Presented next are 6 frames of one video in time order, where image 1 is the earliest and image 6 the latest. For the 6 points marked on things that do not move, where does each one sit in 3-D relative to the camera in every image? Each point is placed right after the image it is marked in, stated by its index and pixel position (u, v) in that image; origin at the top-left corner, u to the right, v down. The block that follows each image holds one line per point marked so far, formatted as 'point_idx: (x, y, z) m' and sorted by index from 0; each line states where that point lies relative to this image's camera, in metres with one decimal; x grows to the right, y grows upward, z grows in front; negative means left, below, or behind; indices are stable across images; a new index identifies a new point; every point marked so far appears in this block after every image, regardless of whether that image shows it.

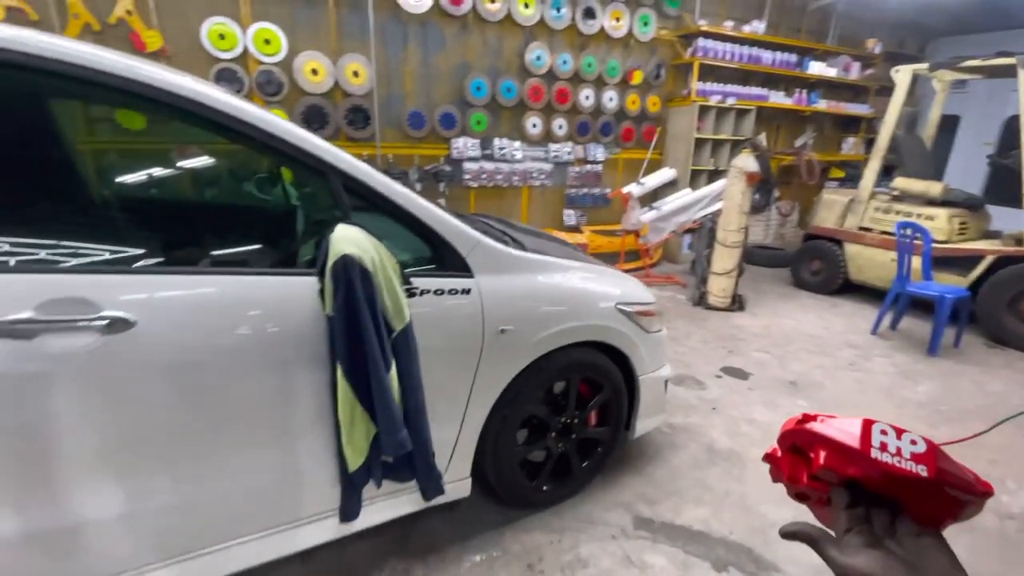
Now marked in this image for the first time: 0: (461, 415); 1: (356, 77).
0: (-0.2, -0.4, +1.7) m
1: (-1.5, +2.1, +4.7) m
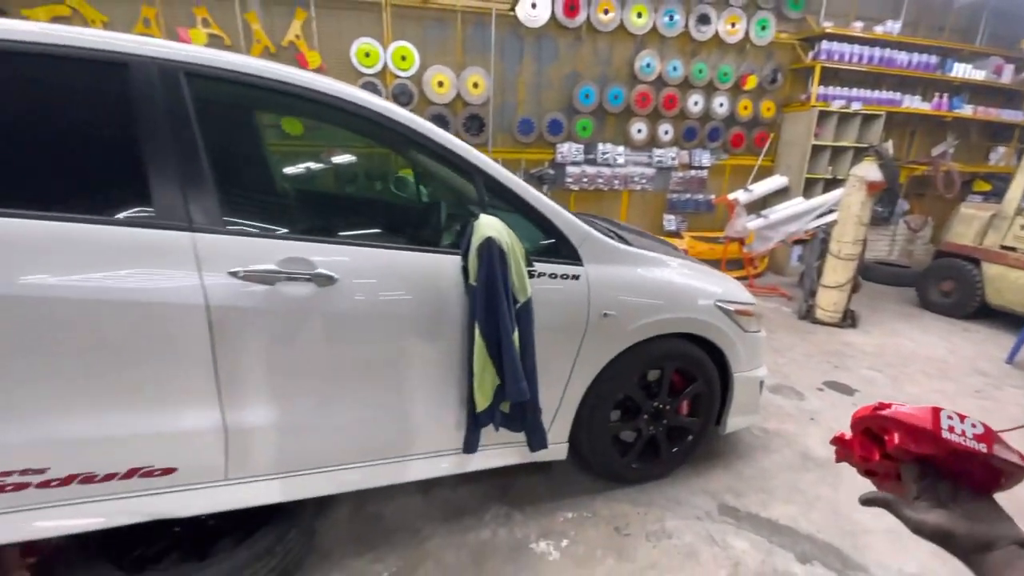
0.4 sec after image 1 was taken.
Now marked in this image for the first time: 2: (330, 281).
0: (+0.2, -0.4, +2.0) m
1: (-0.4, +2.2, +5.2) m
2: (-0.6, 0.0, +1.6) m
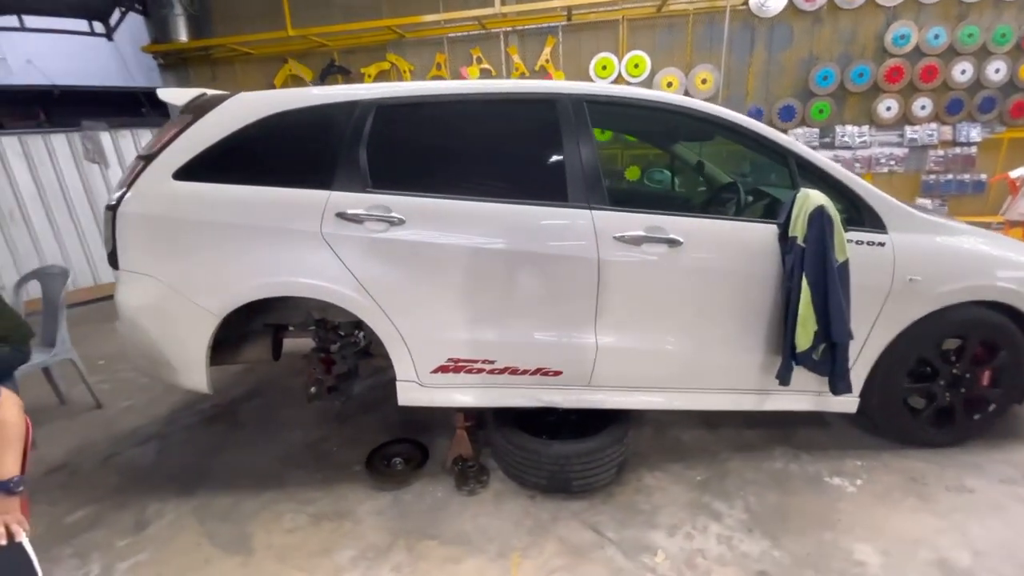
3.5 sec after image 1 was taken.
0: (+1.6, -0.2, +2.2) m
1: (+2.2, +2.3, +5.4) m
2: (+0.7, +0.2, +2.1) m
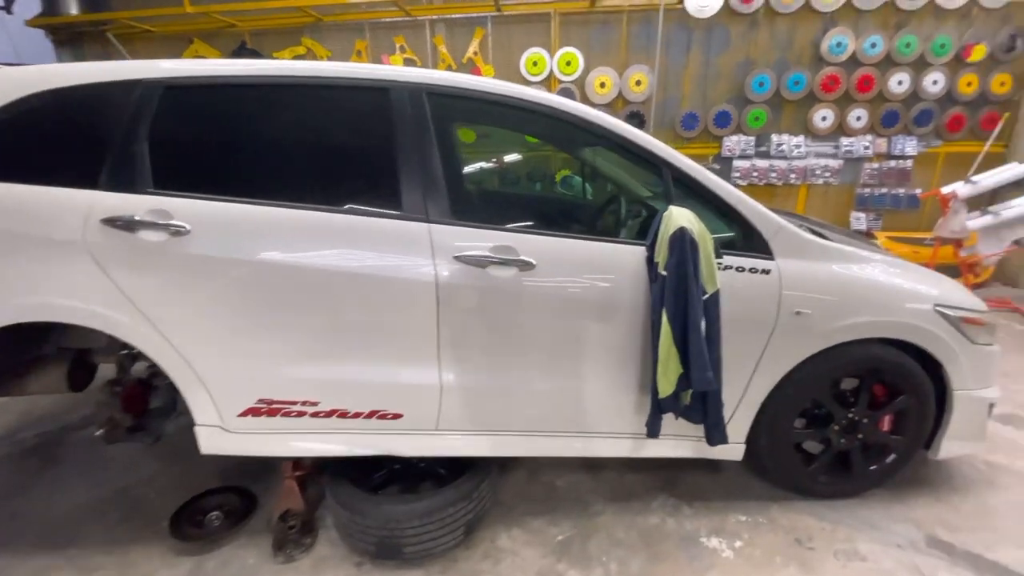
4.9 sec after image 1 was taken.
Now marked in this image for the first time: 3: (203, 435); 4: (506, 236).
0: (+0.9, -0.4, +1.9) m
1: (+1.4, +2.2, +5.1) m
2: (+0.1, +0.1, +1.8) m
3: (-1.2, -0.6, +1.9) m
4: (0.0, +0.2, +1.8) m
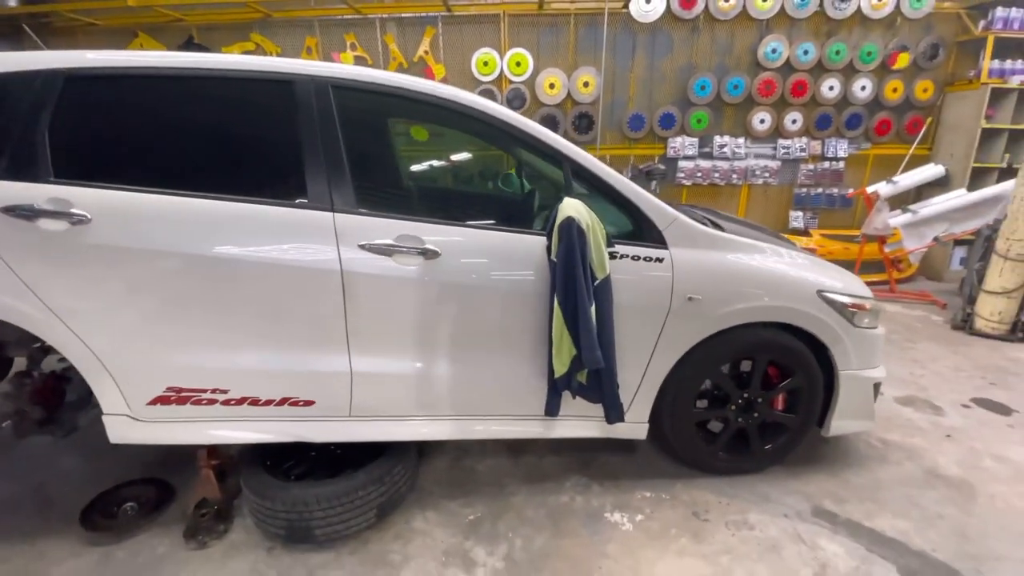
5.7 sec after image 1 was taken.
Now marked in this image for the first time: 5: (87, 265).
0: (+0.6, -0.3, +2.0) m
1: (+0.8, +2.2, +5.3) m
2: (-0.3, +0.1, +1.8) m
3: (-1.6, -0.5, +1.9) m
4: (-0.4, +0.2, +1.8) m
5: (-1.5, +0.1, +1.7) m
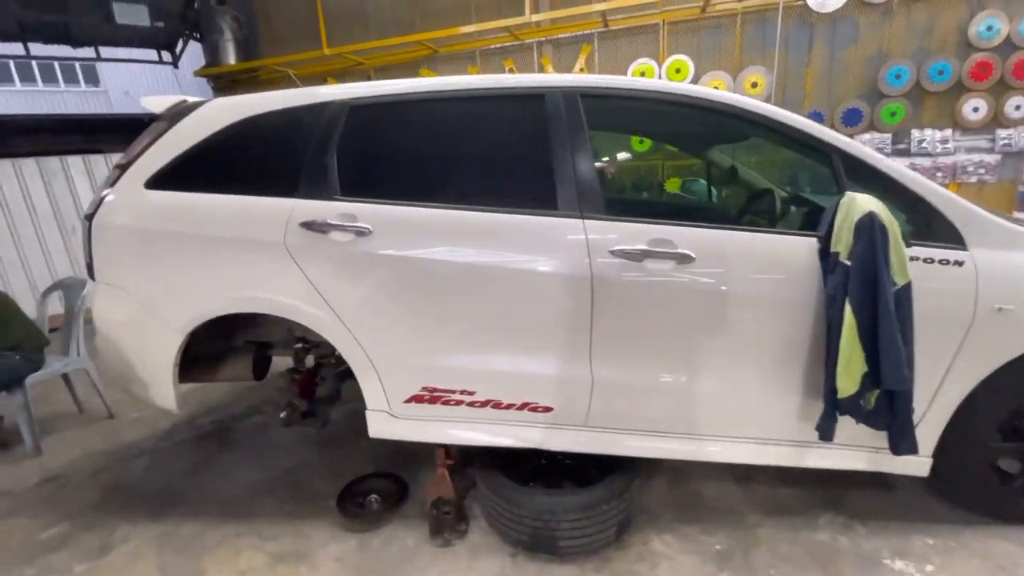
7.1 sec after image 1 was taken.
0: (+1.5, -0.4, +1.7) m
1: (+2.5, +2.1, +4.9) m
2: (+0.6, +0.1, +1.7) m
3: (-0.6, -0.6, +2.0) m
4: (+0.6, +0.2, +1.8) m
5: (-0.6, +0.1, +1.9) m
